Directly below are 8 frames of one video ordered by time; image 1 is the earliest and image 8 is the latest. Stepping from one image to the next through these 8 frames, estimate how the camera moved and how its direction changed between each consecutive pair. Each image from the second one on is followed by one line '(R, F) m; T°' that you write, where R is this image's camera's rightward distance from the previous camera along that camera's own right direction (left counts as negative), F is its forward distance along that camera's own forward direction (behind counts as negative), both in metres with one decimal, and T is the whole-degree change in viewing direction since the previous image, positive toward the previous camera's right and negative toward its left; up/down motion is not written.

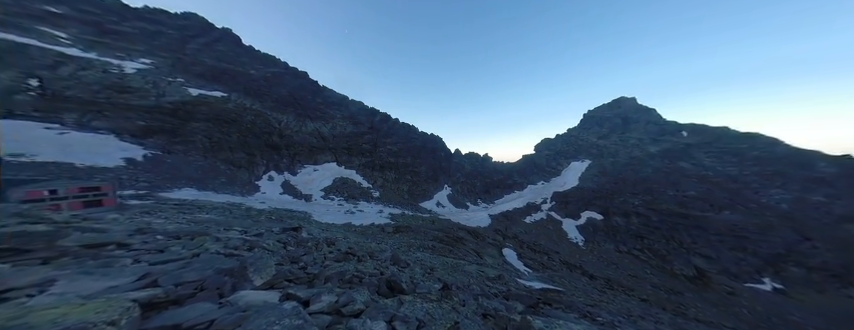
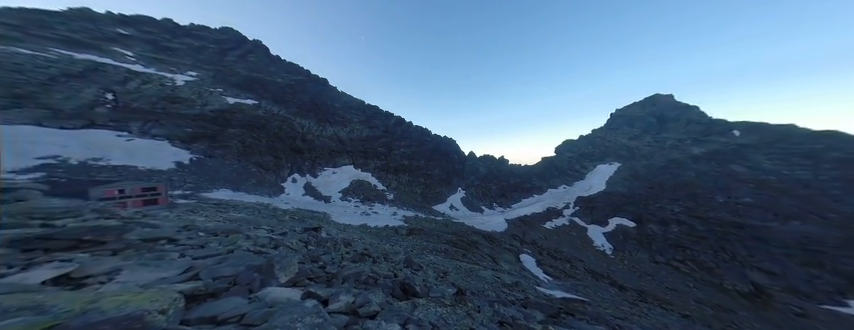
(-0.2, -0.1) m; -5°
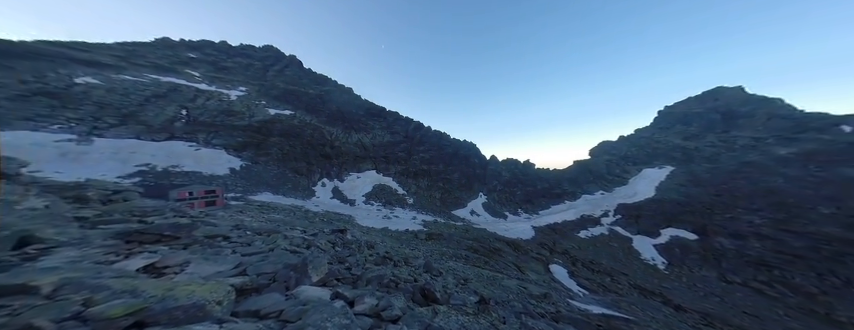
(-0.7, -0.1) m; -7°
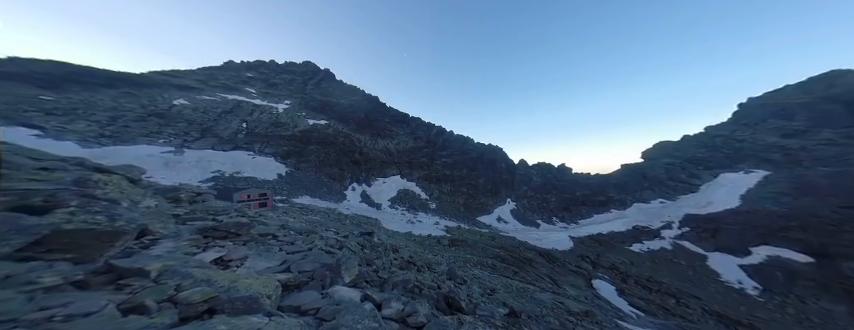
(-0.6, -0.1) m; -7°
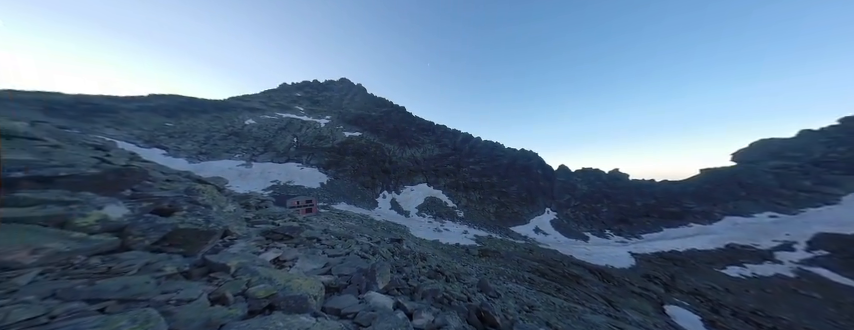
(-0.4, -0.2) m; -8°
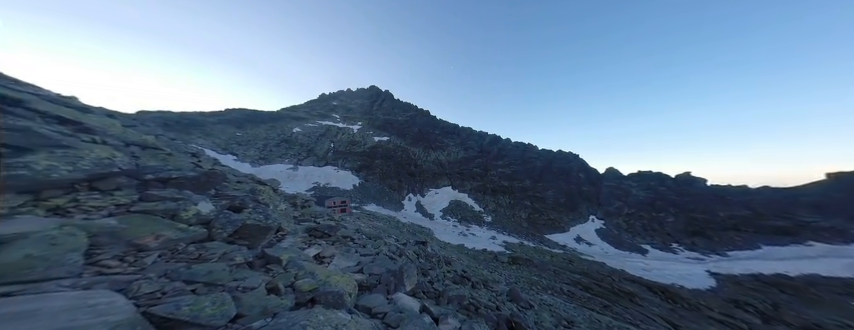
(-0.3, -0.1) m; -7°
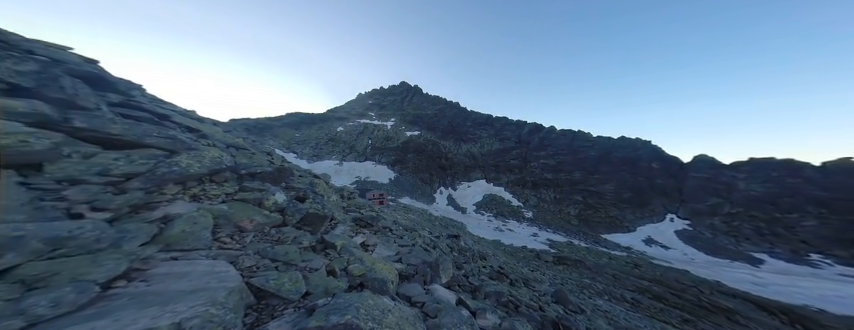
(-0.3, -0.1) m; -9°
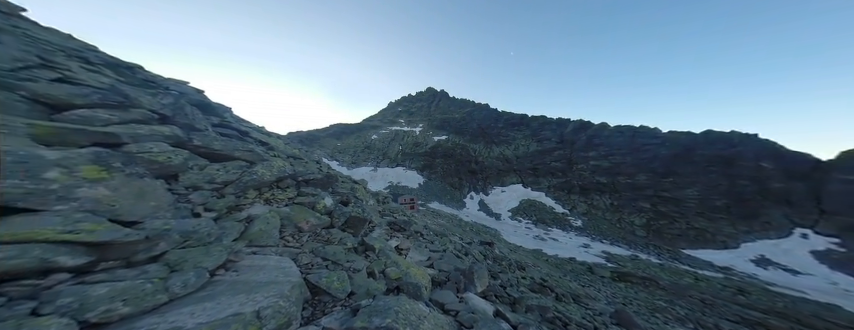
(-0.2, -0.1) m; -8°
